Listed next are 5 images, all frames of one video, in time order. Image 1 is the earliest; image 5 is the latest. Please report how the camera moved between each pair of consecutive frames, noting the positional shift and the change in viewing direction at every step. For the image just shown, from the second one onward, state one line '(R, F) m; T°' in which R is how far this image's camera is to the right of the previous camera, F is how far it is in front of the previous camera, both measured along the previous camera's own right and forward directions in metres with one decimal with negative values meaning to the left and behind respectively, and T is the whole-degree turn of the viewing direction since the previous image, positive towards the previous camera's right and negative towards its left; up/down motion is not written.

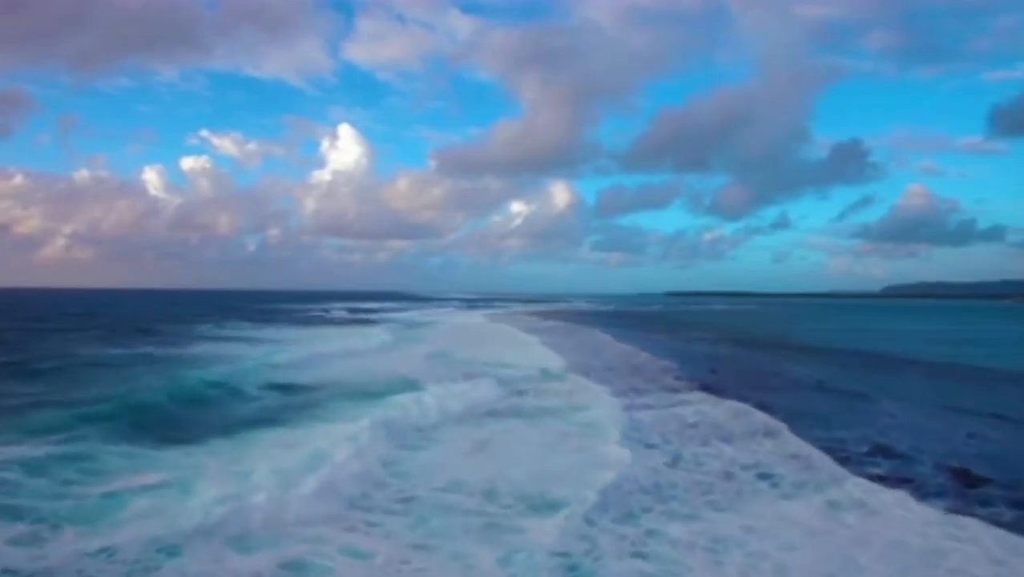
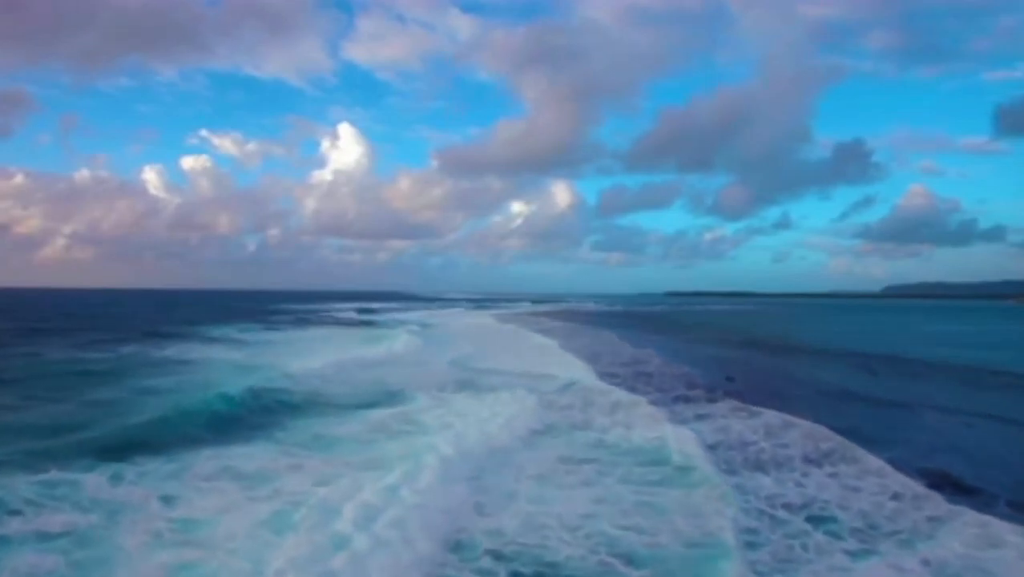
(-0.3, +0.5) m; 0°
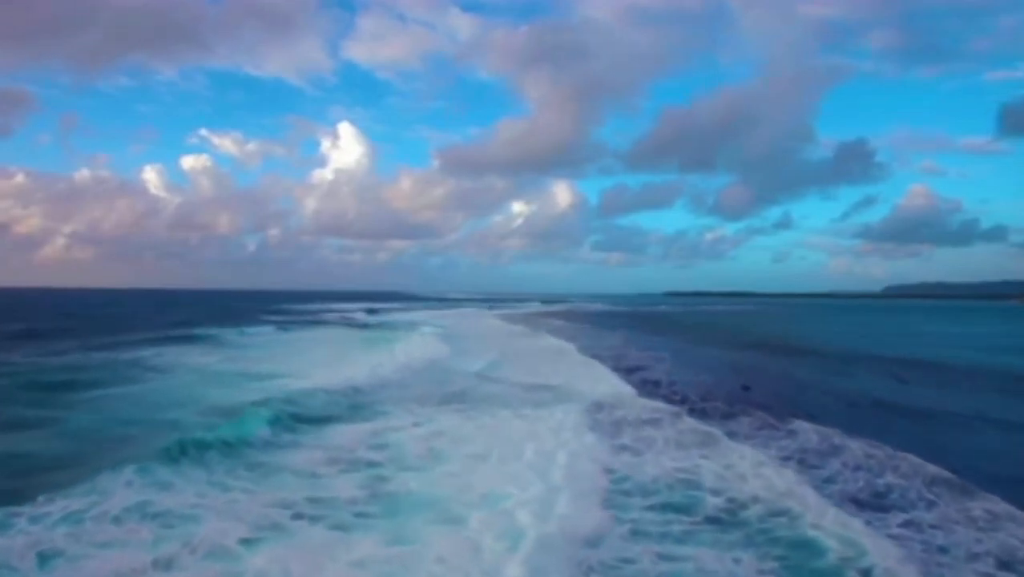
(-0.4, +0.6) m; 0°
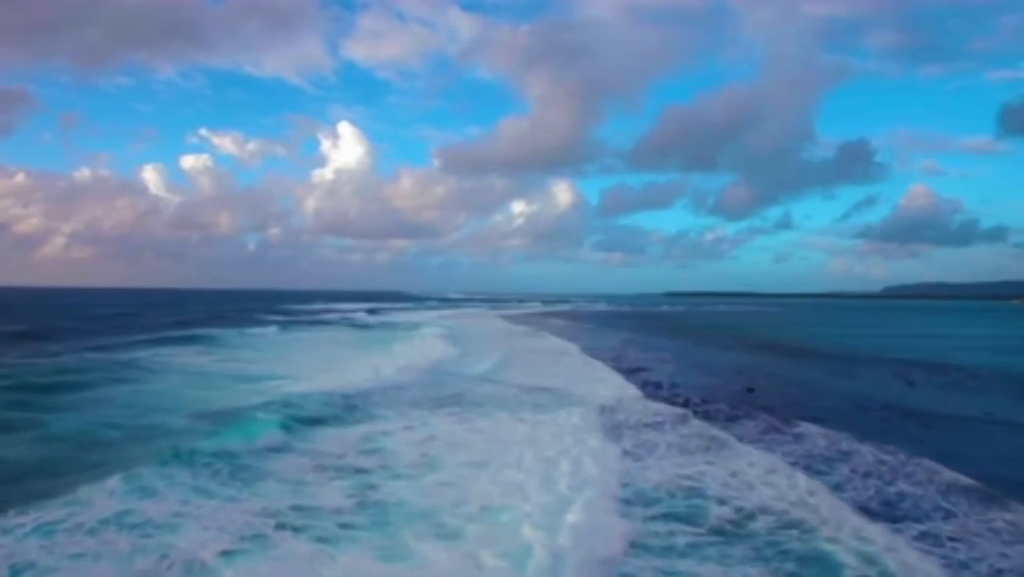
(-1.3, +3.7) m; 0°
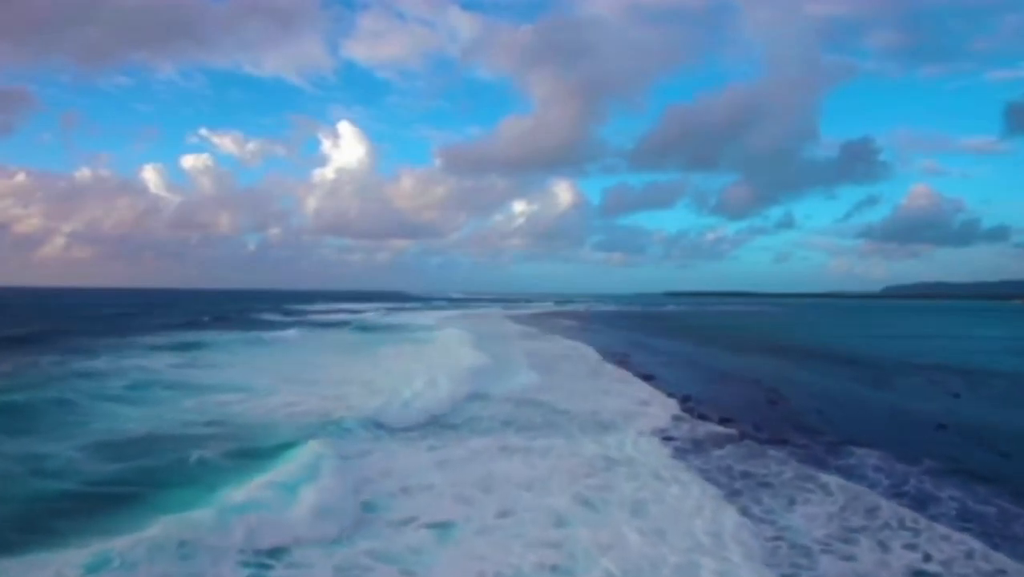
(-0.4, +0.8) m; 0°
